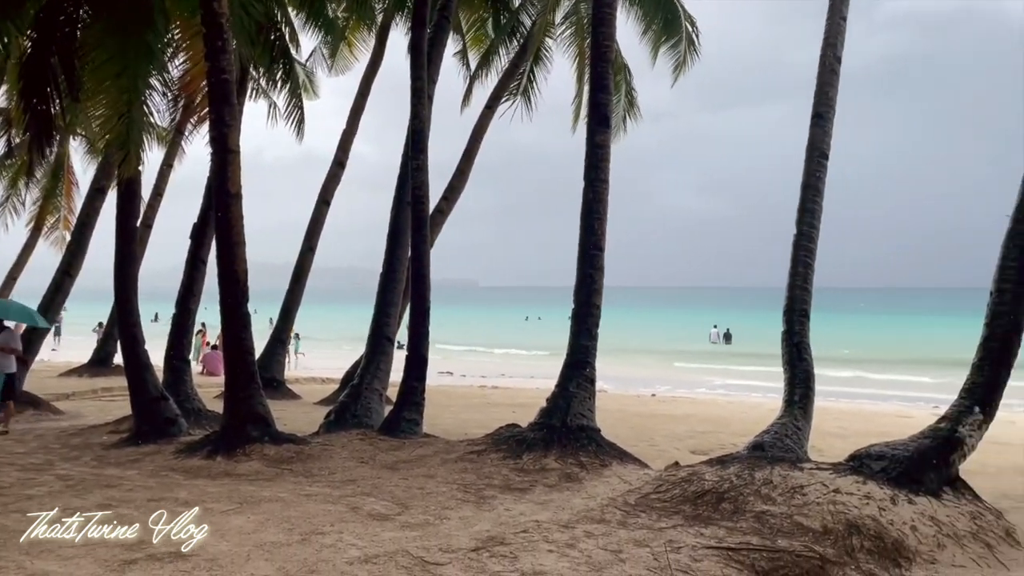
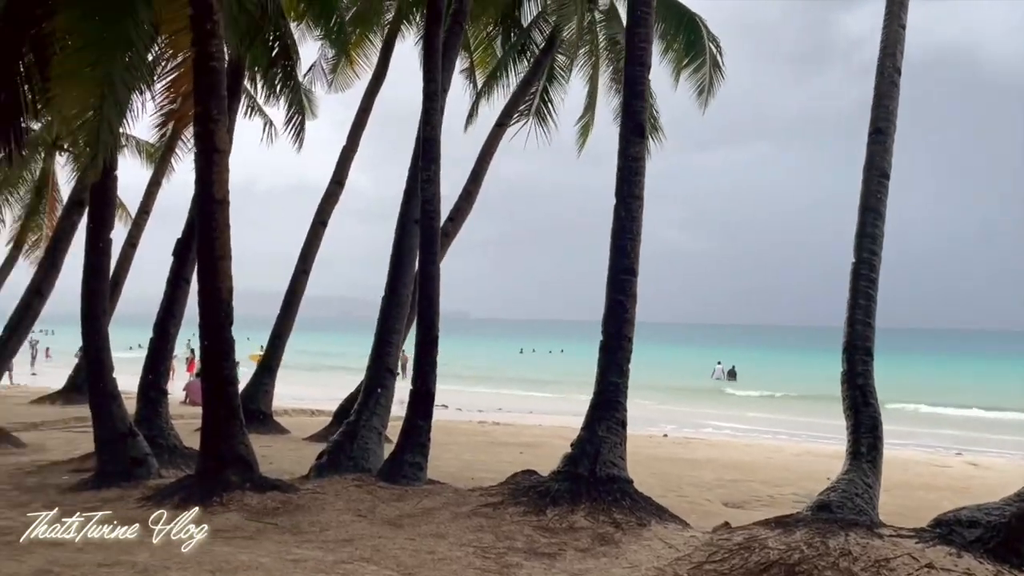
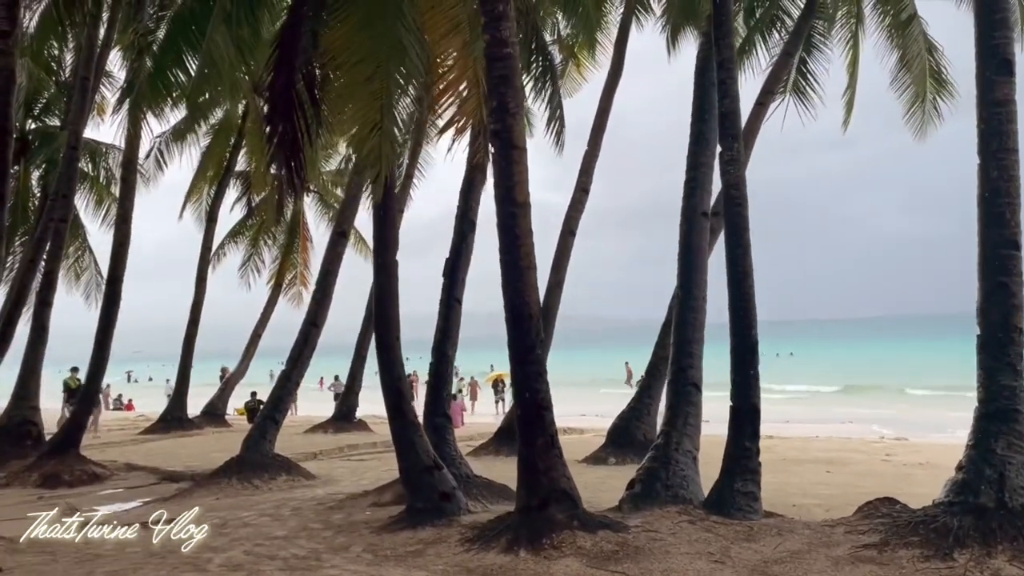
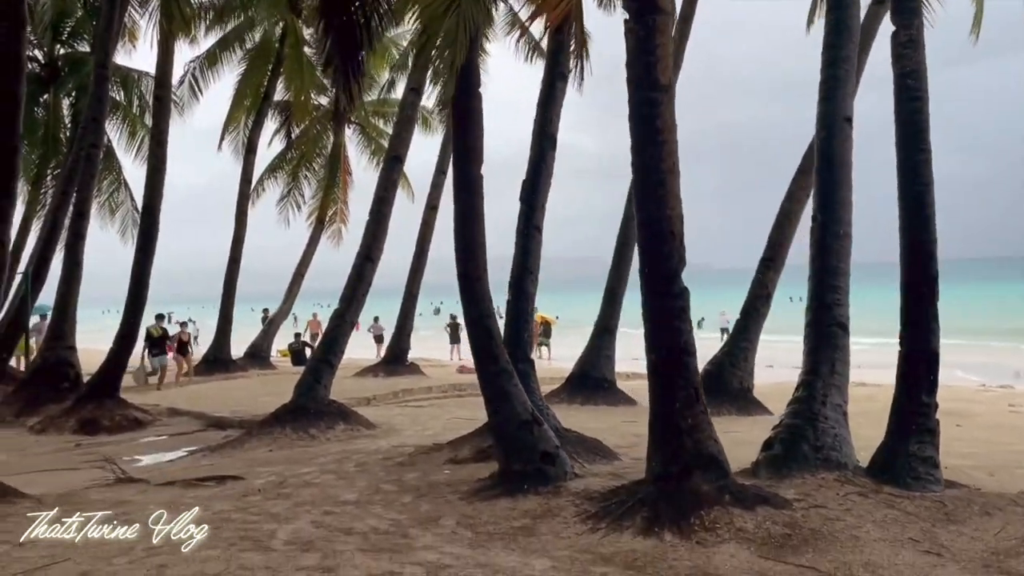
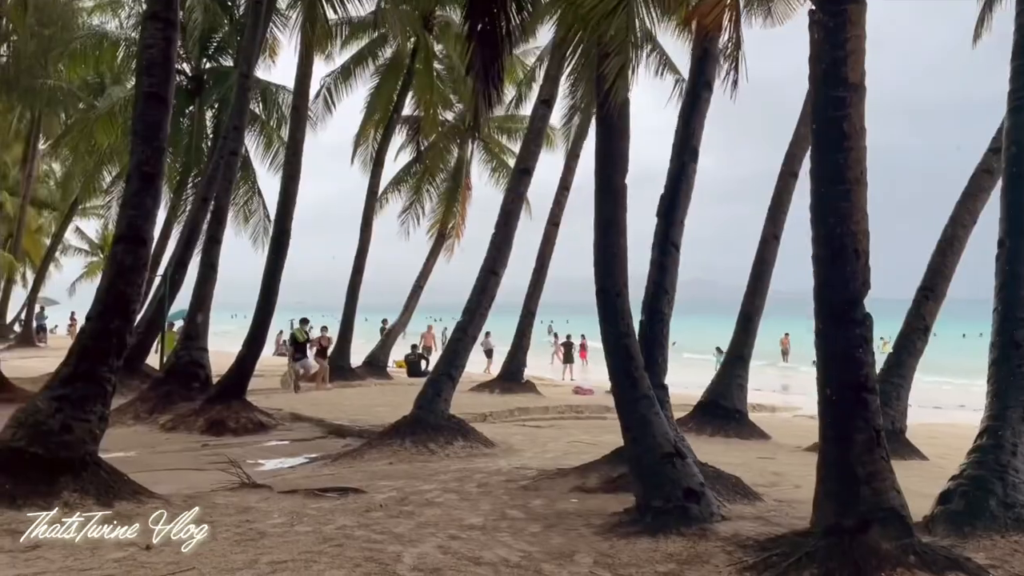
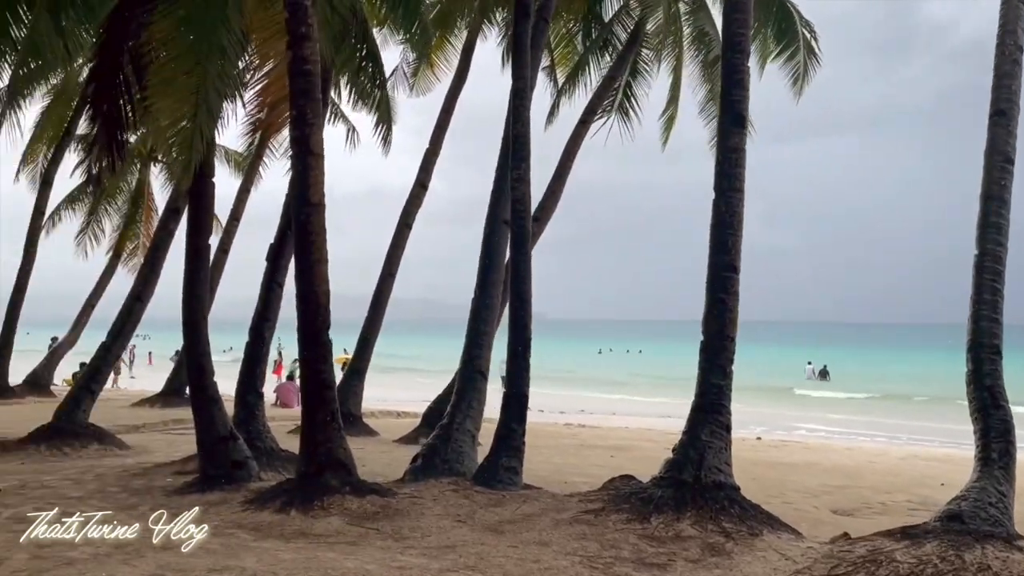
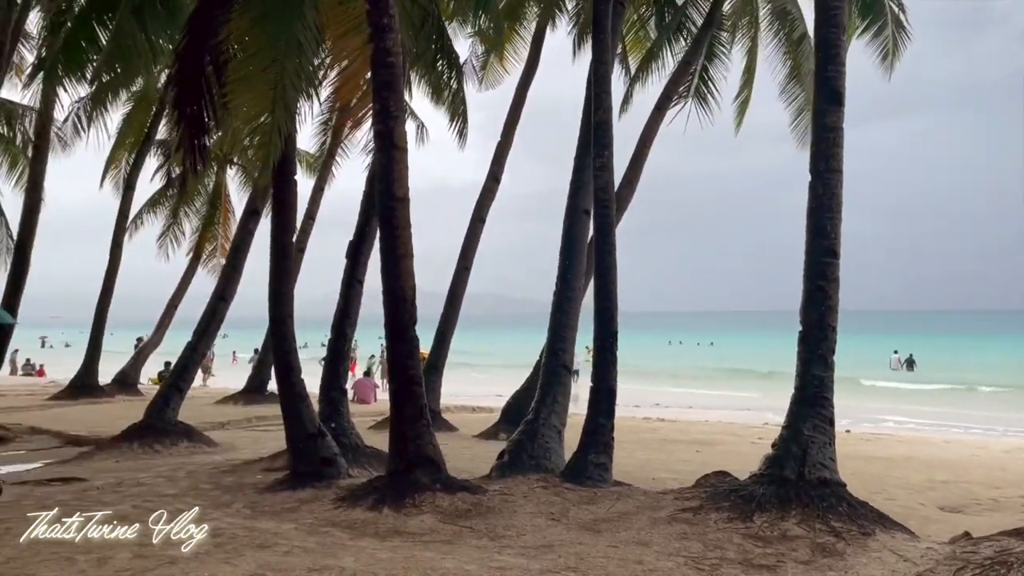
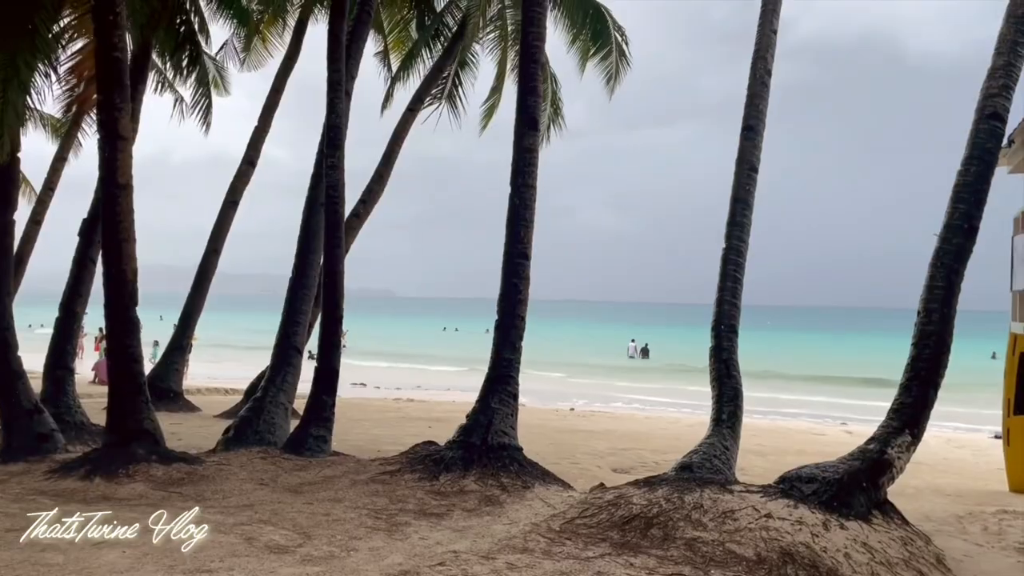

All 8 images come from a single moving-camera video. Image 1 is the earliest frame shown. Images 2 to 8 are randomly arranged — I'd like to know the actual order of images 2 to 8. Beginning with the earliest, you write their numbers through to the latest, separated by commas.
8, 2, 6, 7, 3, 4, 5
